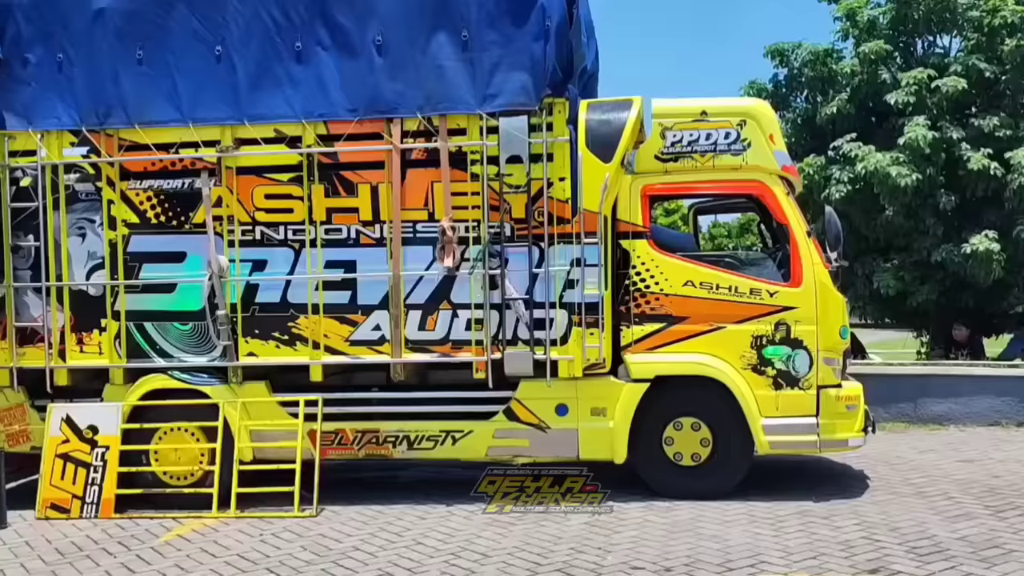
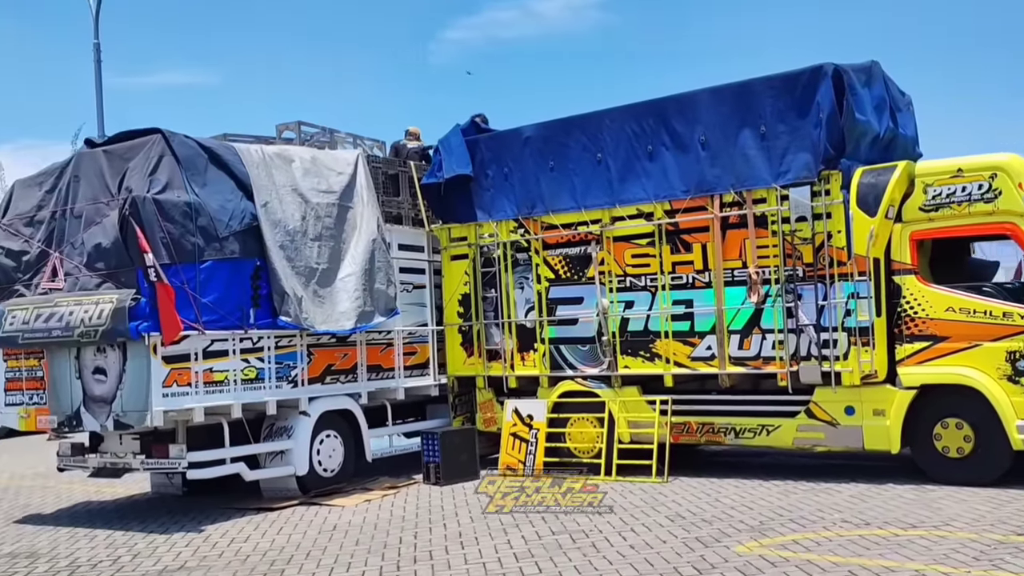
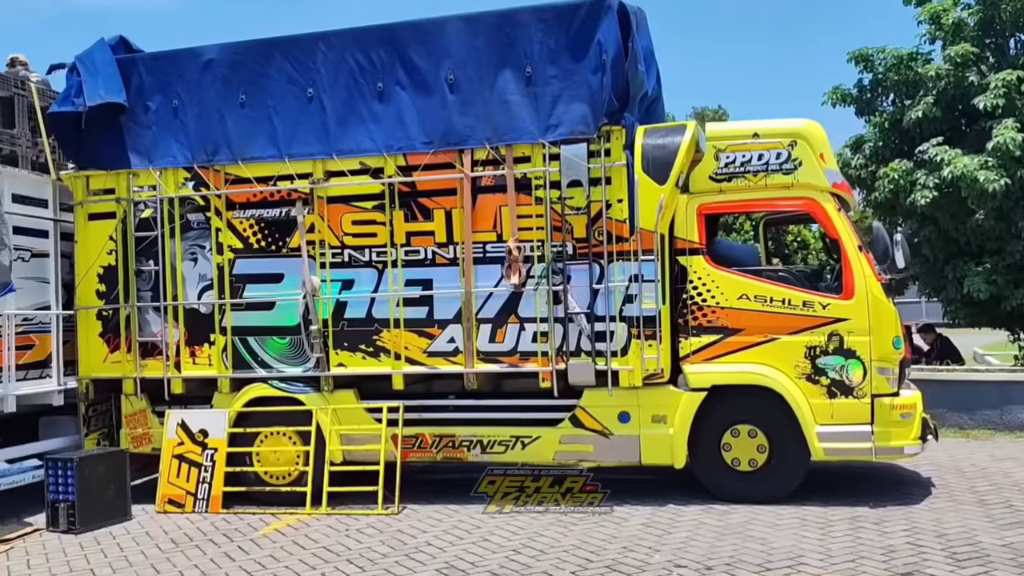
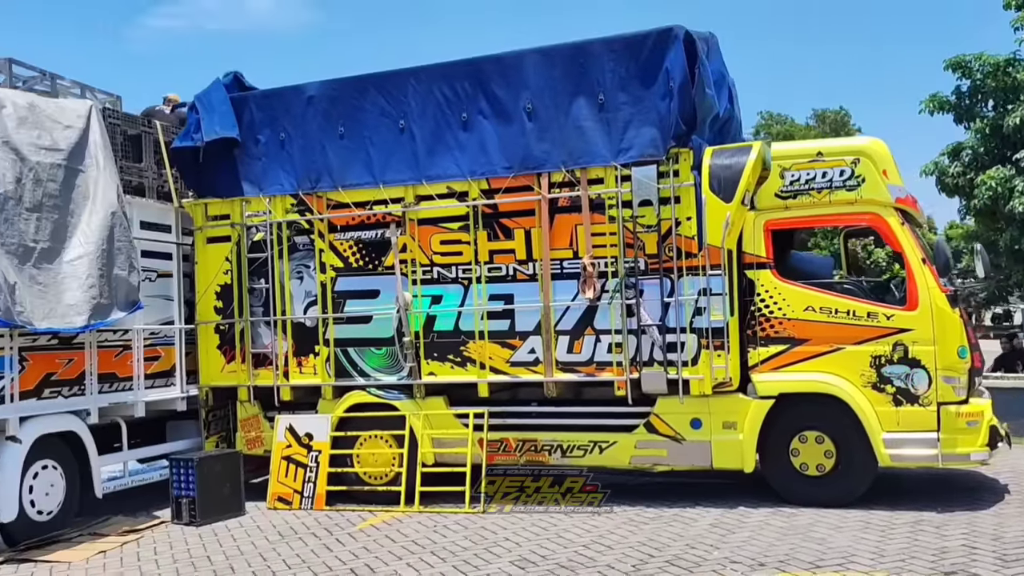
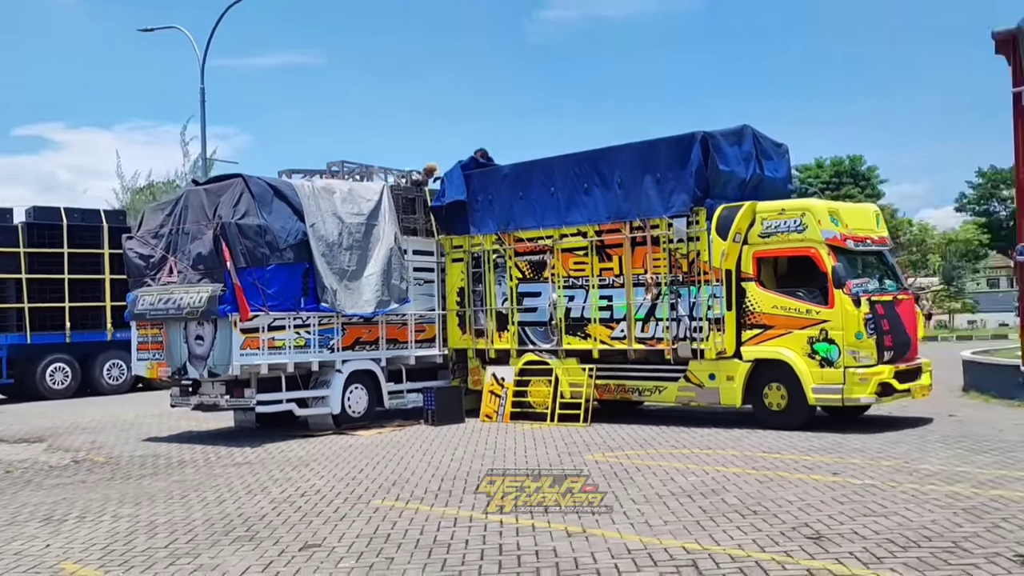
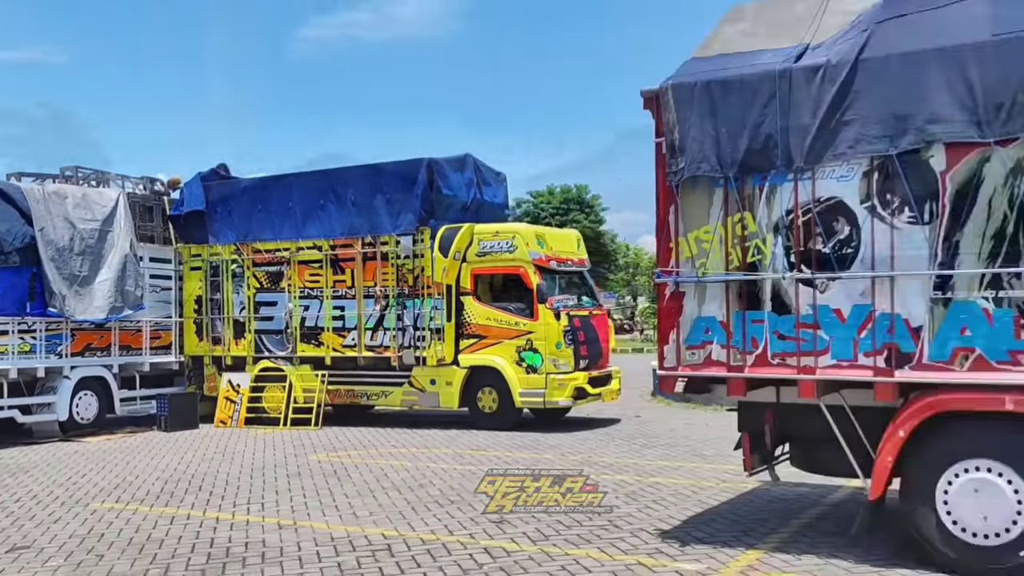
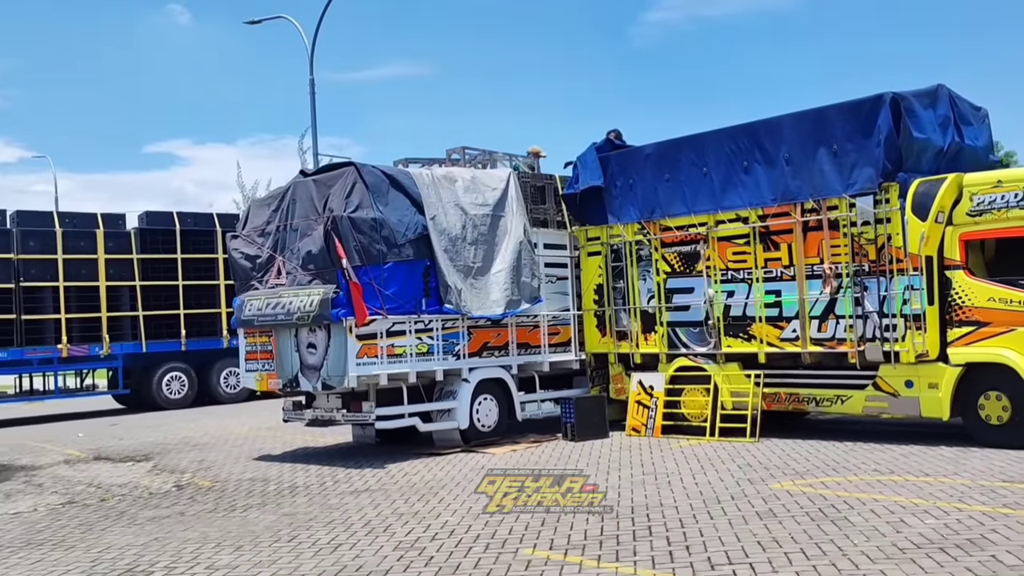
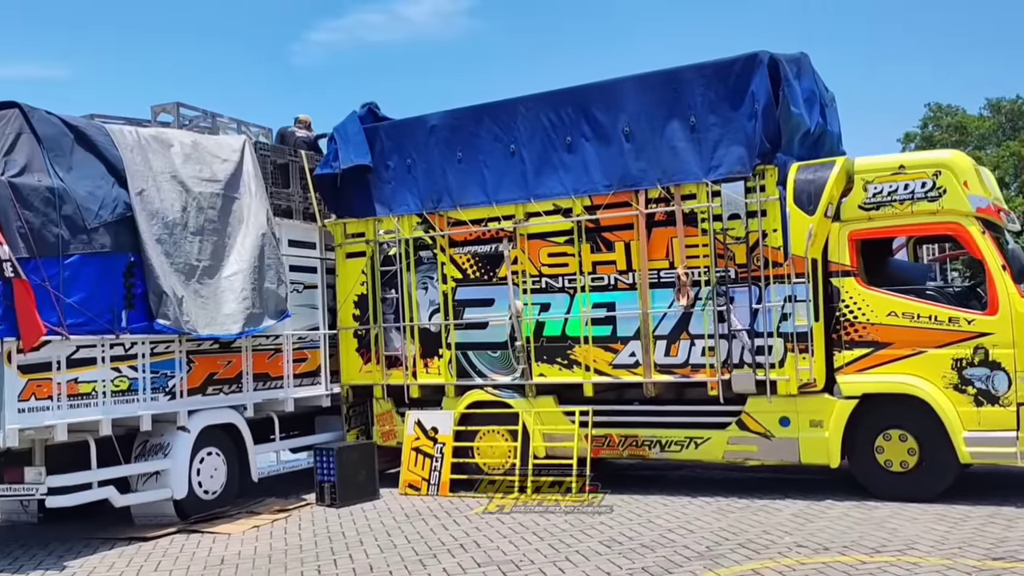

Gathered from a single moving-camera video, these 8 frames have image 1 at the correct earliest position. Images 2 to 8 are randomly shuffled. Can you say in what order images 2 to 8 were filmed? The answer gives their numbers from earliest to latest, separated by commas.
3, 4, 8, 2, 7, 5, 6
